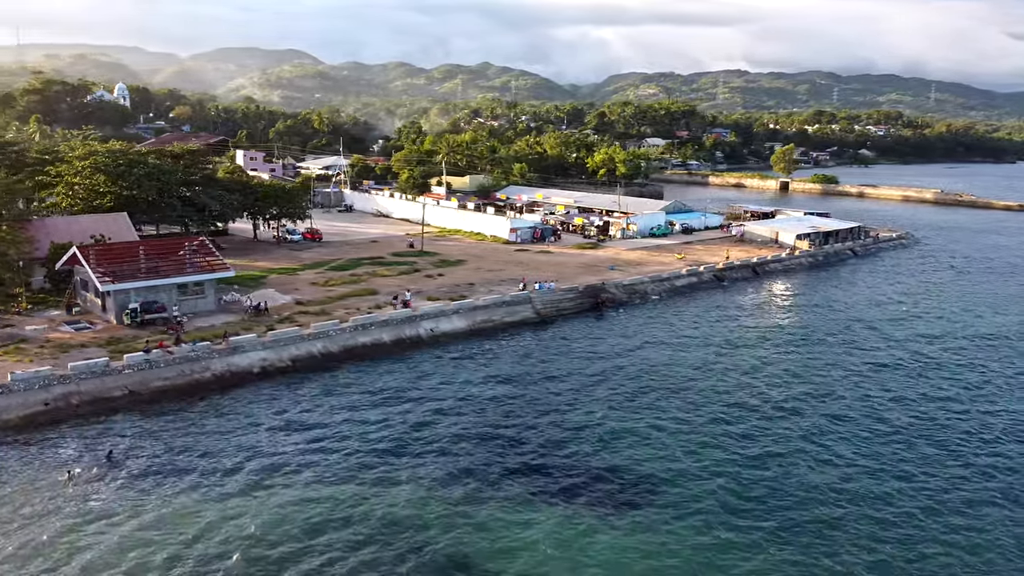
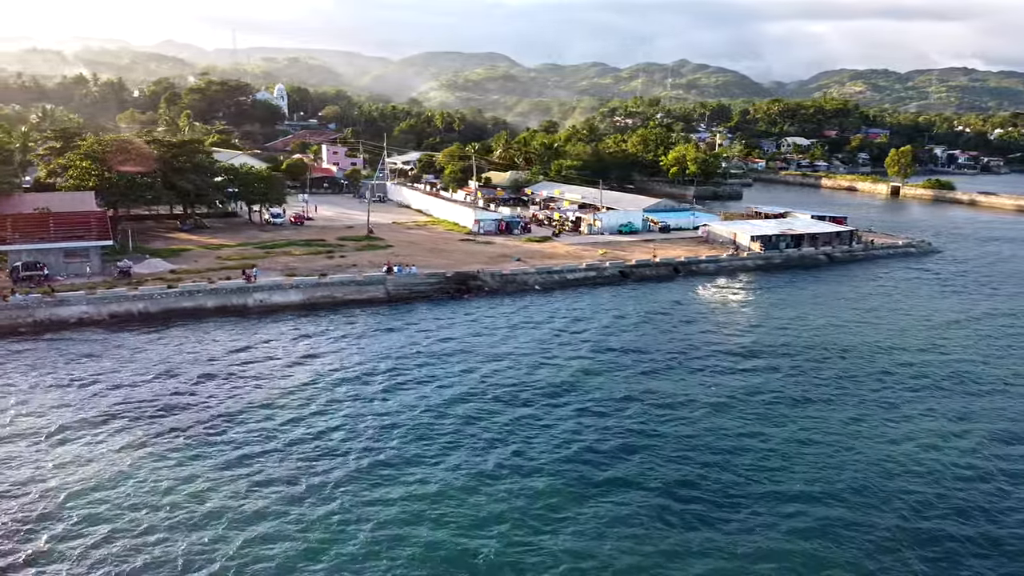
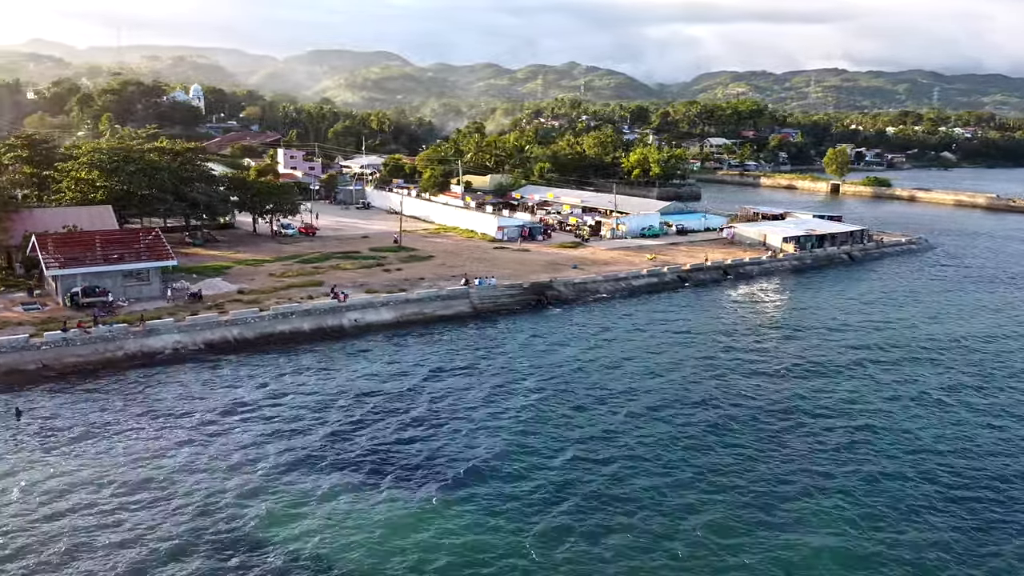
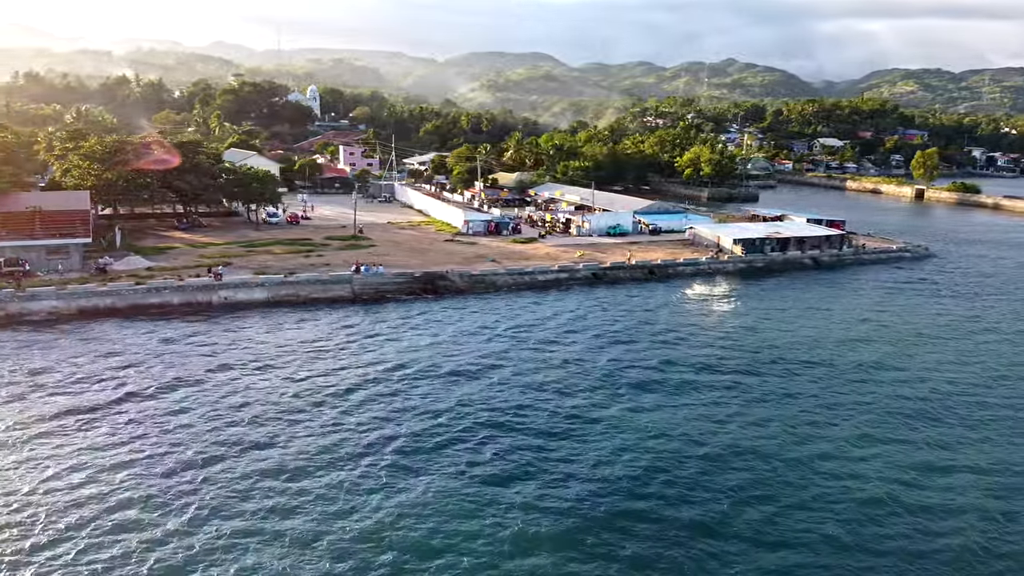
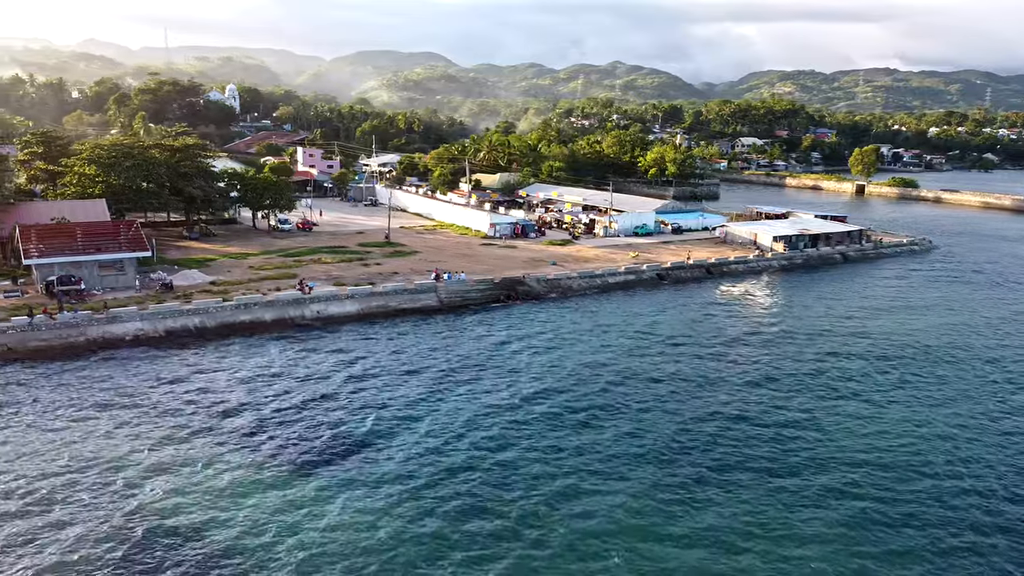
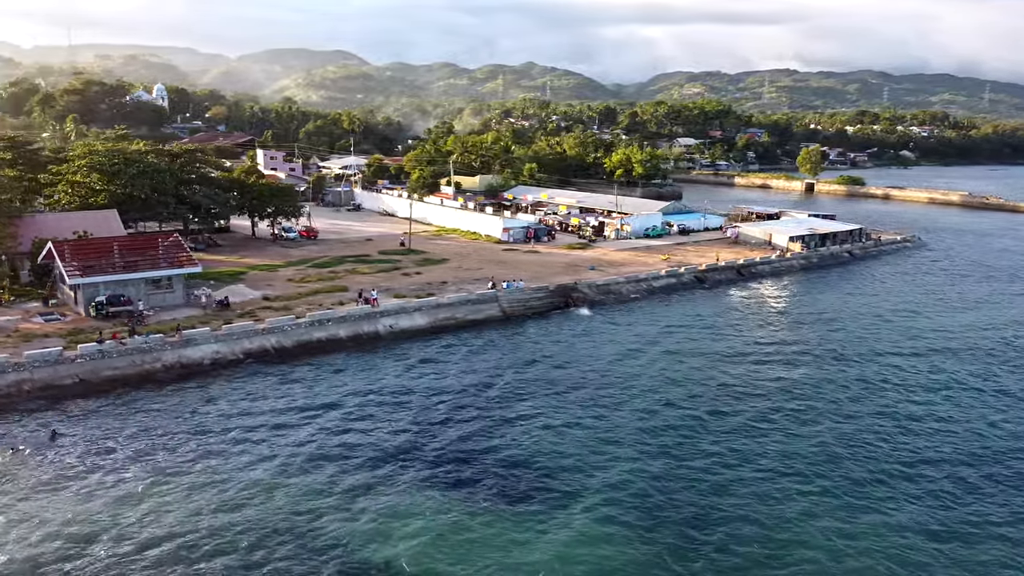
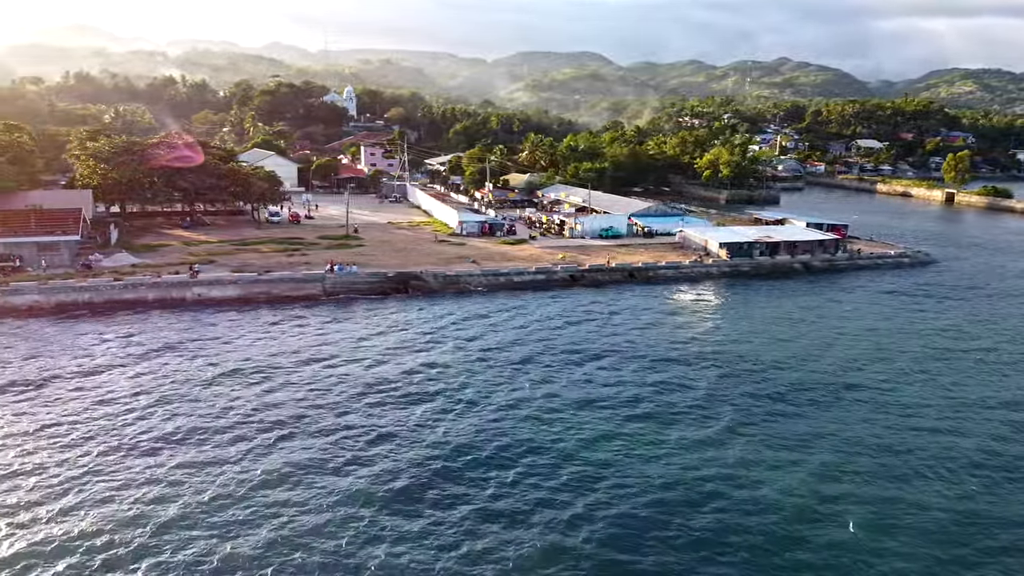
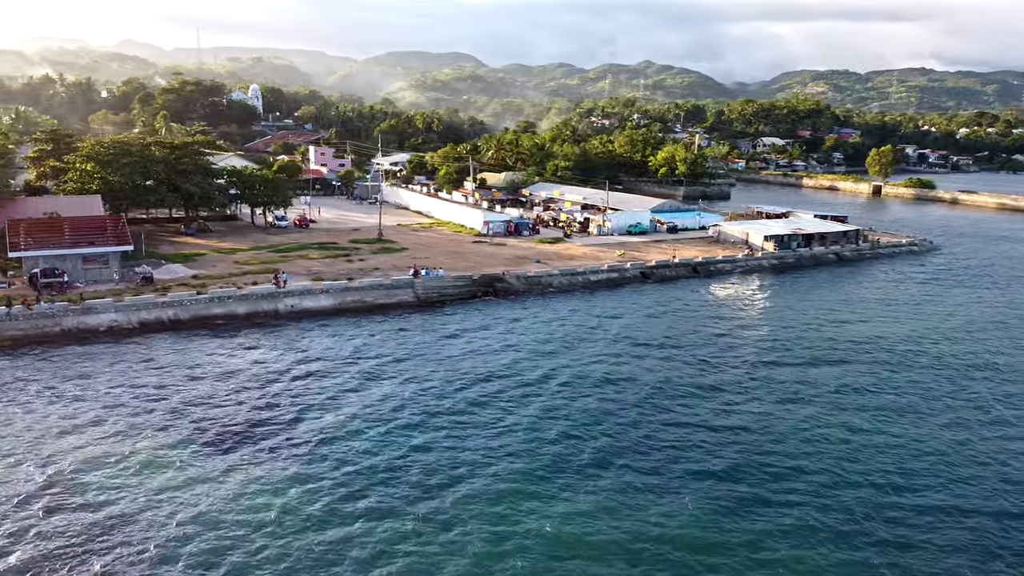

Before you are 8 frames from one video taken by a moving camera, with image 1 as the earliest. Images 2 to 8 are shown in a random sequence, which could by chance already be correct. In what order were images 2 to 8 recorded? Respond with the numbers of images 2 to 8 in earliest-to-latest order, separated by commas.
6, 3, 5, 8, 2, 4, 7
